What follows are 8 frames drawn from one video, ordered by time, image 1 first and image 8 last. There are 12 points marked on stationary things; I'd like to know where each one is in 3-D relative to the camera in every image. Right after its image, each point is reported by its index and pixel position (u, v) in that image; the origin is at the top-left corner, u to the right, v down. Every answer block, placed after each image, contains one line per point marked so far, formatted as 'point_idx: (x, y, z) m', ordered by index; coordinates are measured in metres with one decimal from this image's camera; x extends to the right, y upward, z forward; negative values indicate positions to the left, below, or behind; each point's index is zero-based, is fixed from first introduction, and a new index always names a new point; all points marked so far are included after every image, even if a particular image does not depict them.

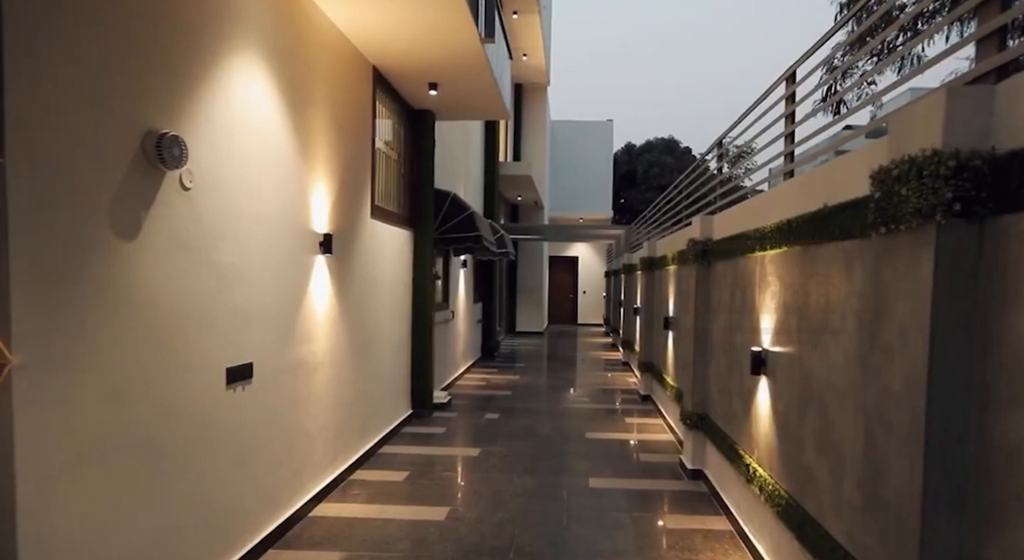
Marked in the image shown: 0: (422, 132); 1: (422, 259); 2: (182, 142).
0: (-0.9, +1.5, +6.3) m
1: (-0.9, +0.2, +6.5) m
2: (-1.4, +0.5, +2.5) m
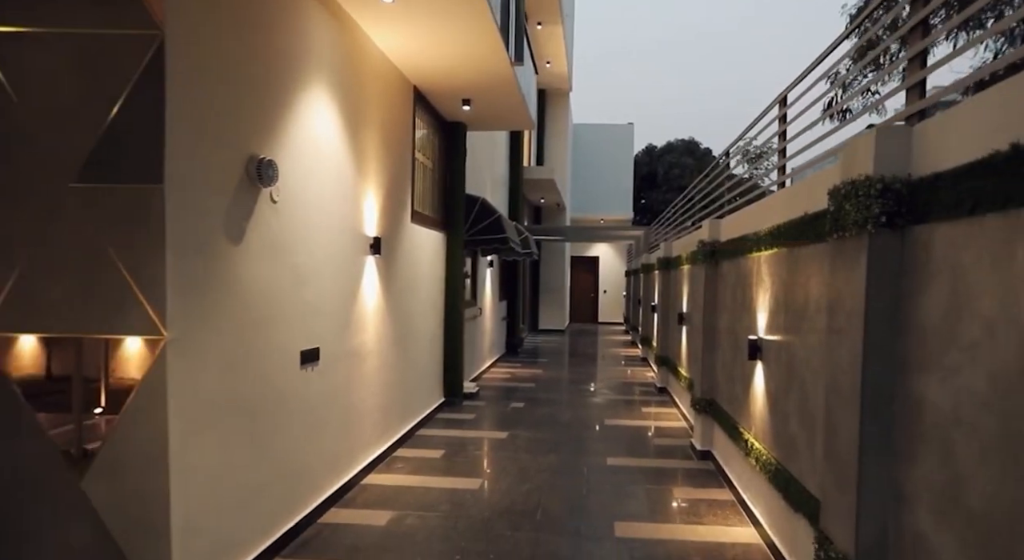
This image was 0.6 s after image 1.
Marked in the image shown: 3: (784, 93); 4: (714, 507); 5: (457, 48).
0: (-0.6, +1.6, +6.9) m
1: (-0.7, +0.2, +7.1) m
2: (-1.2, +0.6, +3.1) m
3: (+1.9, +1.3, +4.3) m
4: (+1.5, -1.6, +4.5) m
5: (-0.4, +1.8, +4.7) m
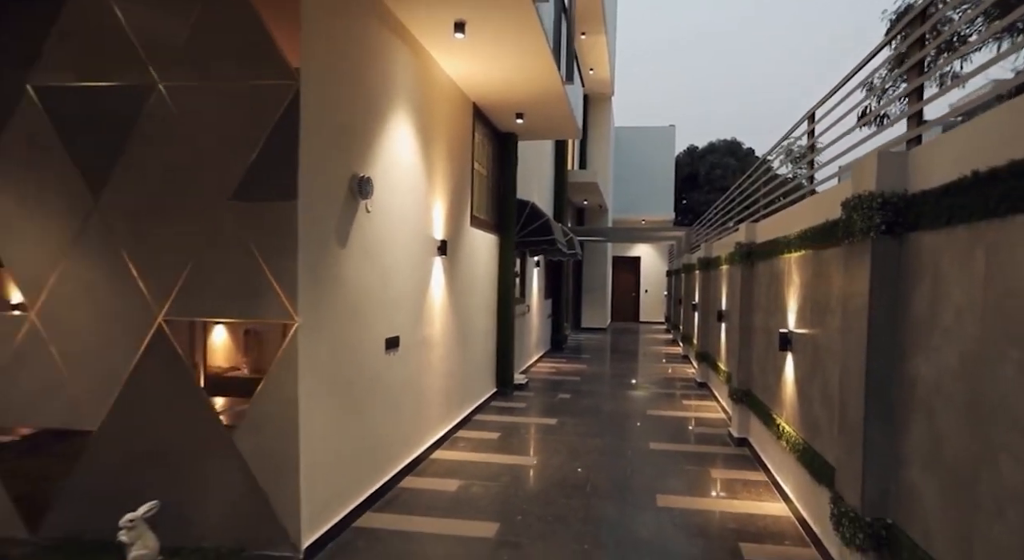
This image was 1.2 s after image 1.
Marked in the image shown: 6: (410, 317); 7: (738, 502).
0: (-0.1, +1.6, +7.5) m
1: (-0.1, +0.3, +7.6) m
2: (-0.9, +0.6, +3.7) m
3: (+2.3, +1.3, +4.7) m
4: (+1.9, -1.6, +4.9) m
5: (0.0, +1.8, +5.2) m
6: (-0.8, -0.3, +4.7) m
7: (+1.7, -1.6, +4.5) m
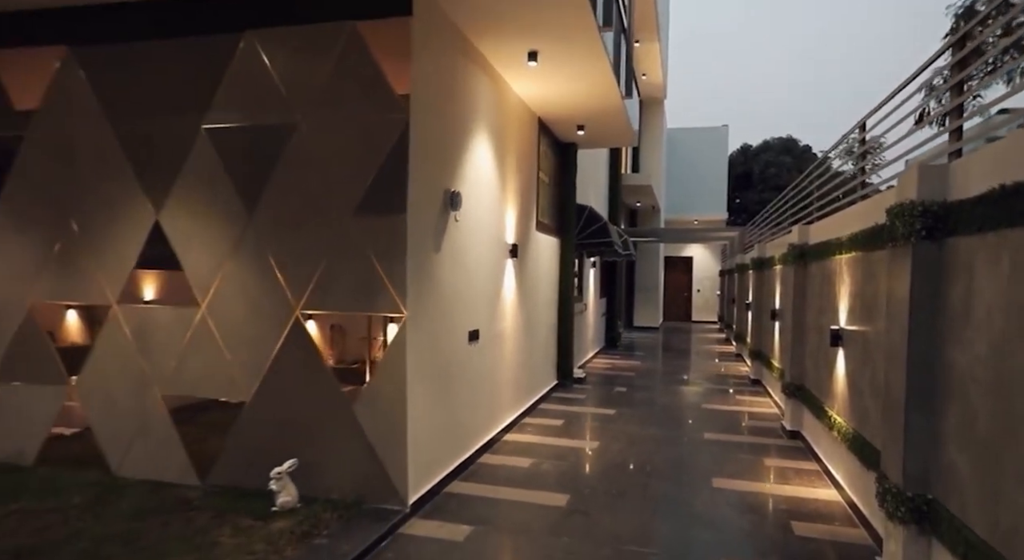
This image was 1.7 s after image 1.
0: (+0.7, +1.6, +8.0) m
1: (+0.7, +0.3, +8.1) m
2: (-0.4, +0.6, +4.3) m
3: (+2.9, +1.3, +5.0) m
4: (+2.5, -1.6, +5.2) m
5: (+0.6, +1.8, +5.7) m
6: (-0.2, -0.3, +5.2) m
7: (+2.2, -1.6, +4.9) m
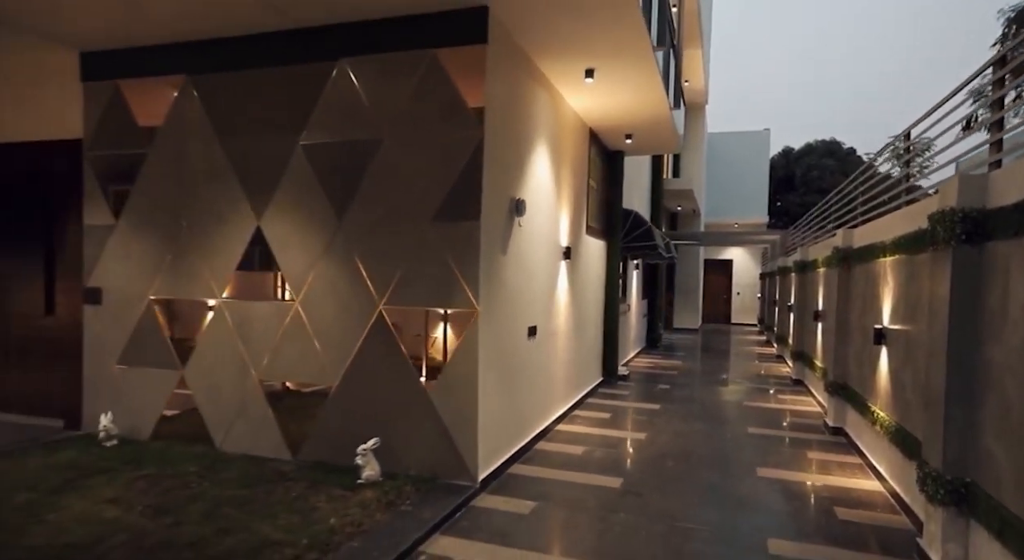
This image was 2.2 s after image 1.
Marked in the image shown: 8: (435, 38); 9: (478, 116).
0: (+1.4, +1.6, +8.3) m
1: (+1.4, +0.3, +8.4) m
2: (+0.1, +0.6, +4.6) m
3: (+3.4, +1.3, +5.2) m
4: (+3.0, -1.6, +5.4) m
5: (+1.2, +1.8, +6.0) m
6: (+0.3, -0.3, +5.6) m
7: (+2.7, -1.6, +5.1) m
8: (-0.5, +1.7, +4.2) m
9: (-0.2, +1.1, +4.1) m
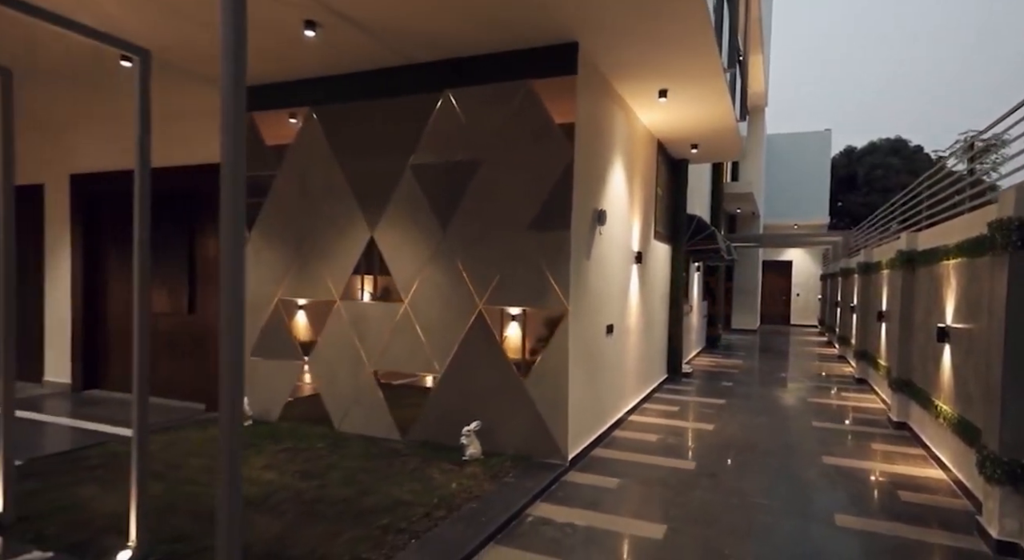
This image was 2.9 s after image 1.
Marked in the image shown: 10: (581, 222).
0: (+2.4, +1.5, +8.7) m
1: (+2.4, +0.2, +8.8) m
2: (+0.8, +0.6, +5.2) m
3: (+4.1, +1.3, +5.4) m
4: (+3.7, -1.7, +5.7) m
5: (+2.0, +1.8, +6.5) m
6: (+1.1, -0.3, +6.1) m
7: (+3.4, -1.7, +5.4) m
8: (+0.1, +1.7, +4.8) m
9: (+0.4, +1.1, +4.7) m
10: (+0.6, +0.5, +4.8) m
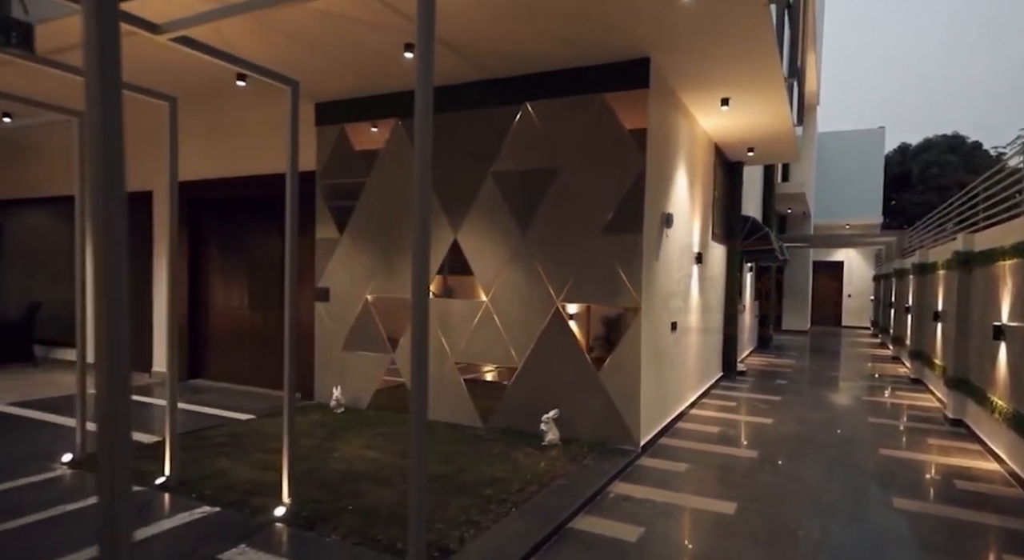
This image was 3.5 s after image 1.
0: (+3.3, +1.5, +9.0) m
1: (+3.3, +0.2, +9.1) m
2: (+1.4, +0.6, +5.6) m
3: (+4.8, +1.3, +5.6) m
4: (+4.4, -1.7, +5.9) m
5: (+2.7, +1.8, +6.8) m
6: (+1.8, -0.3, +6.4) m
7: (+4.1, -1.7, +5.6) m
8: (+0.8, +1.7, +5.2) m
9: (+1.1, +1.1, +5.1) m
10: (+1.2, +0.5, +5.2) m
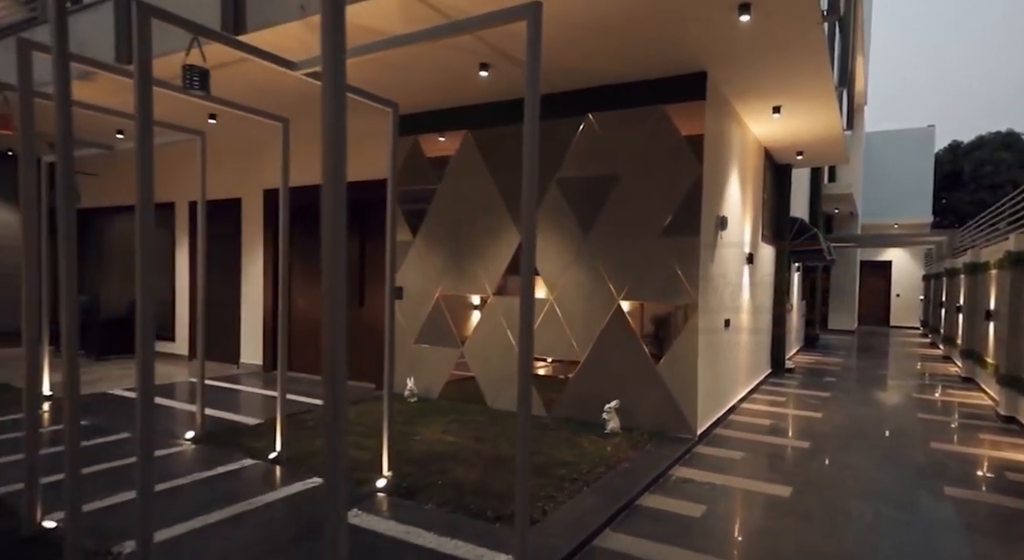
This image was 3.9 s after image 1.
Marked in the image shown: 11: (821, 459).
0: (+4.1, +1.5, +9.2) m
1: (+4.1, +0.2, +9.3) m
2: (+2.1, +0.6, +5.9) m
3: (+5.4, +1.3, +5.7) m
4: (+5.0, -1.7, +6.1) m
5: (+3.4, +1.8, +7.0) m
6: (+2.5, -0.3, +6.7) m
7: (+4.7, -1.7, +5.8) m
8: (+1.4, +1.7, +5.5) m
9: (+1.7, +1.1, +5.4) m
10: (+1.8, +0.5, +5.6) m
11: (+2.7, -1.6, +5.4) m
